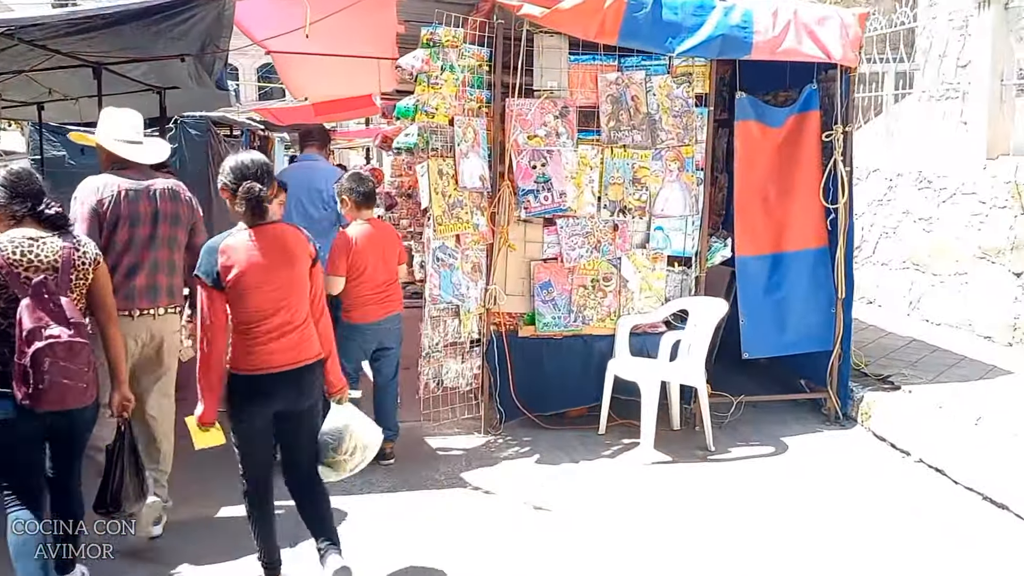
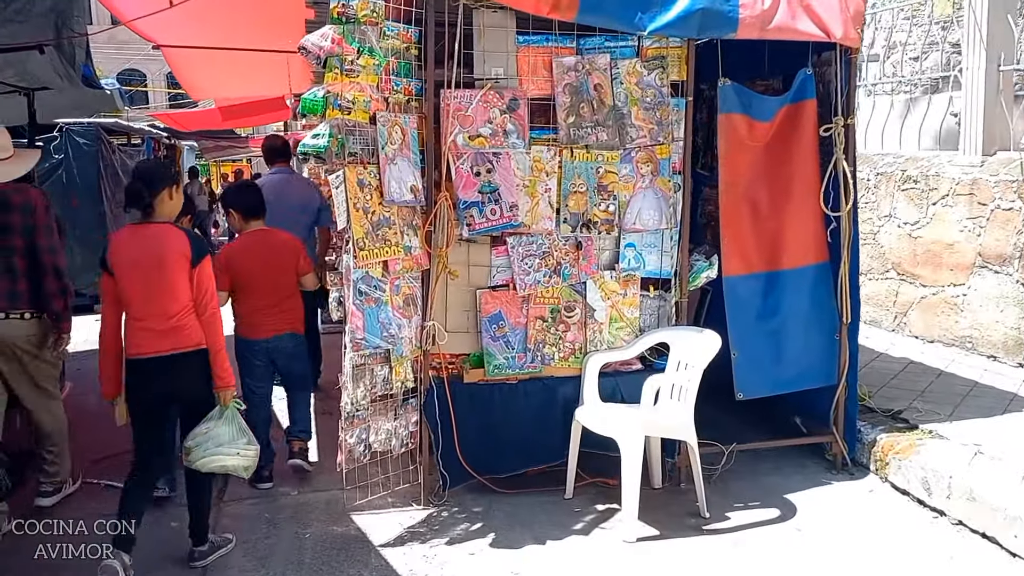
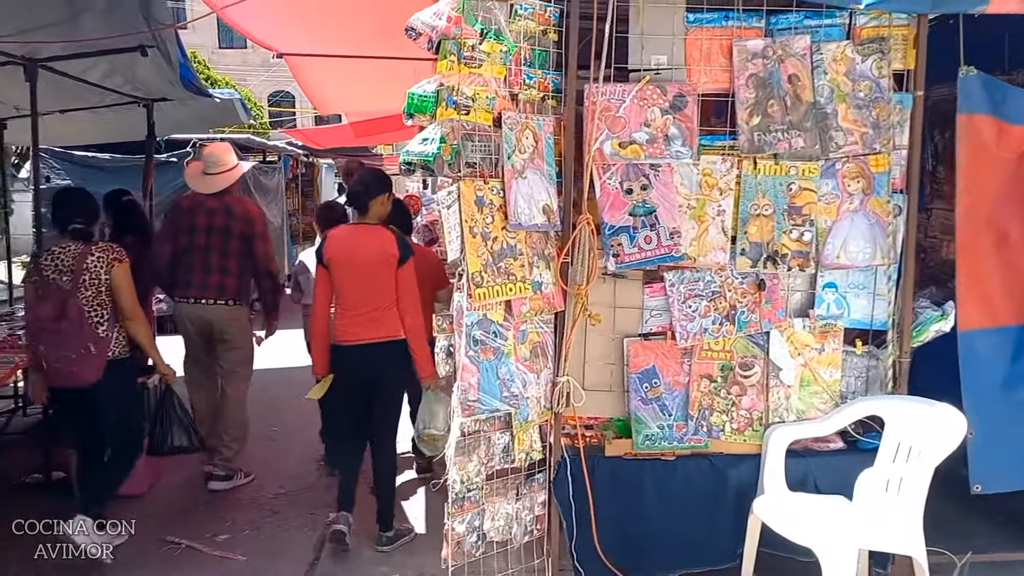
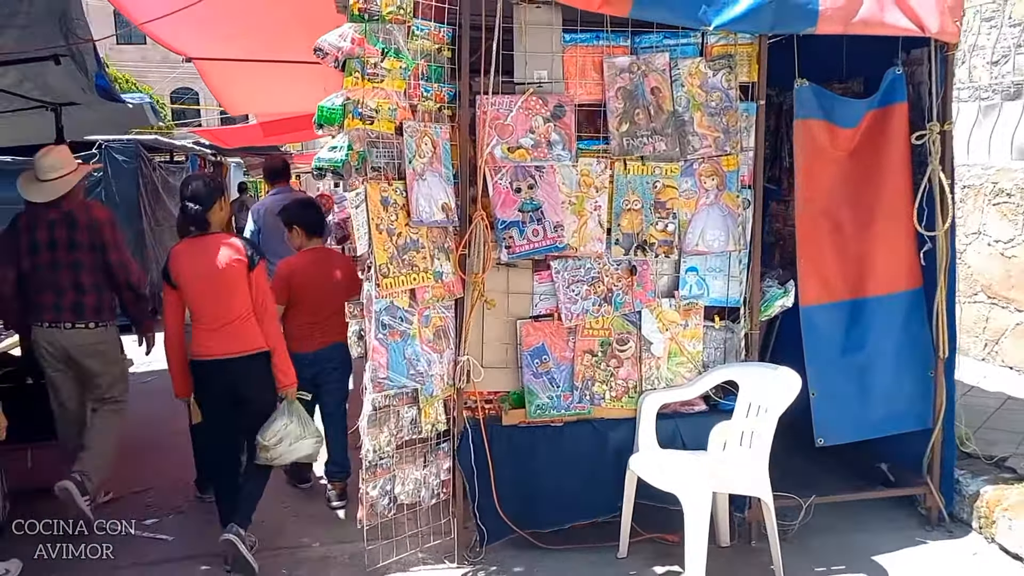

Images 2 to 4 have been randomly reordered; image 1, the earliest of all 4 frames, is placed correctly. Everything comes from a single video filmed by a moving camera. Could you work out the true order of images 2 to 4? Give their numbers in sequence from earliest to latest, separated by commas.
2, 4, 3
